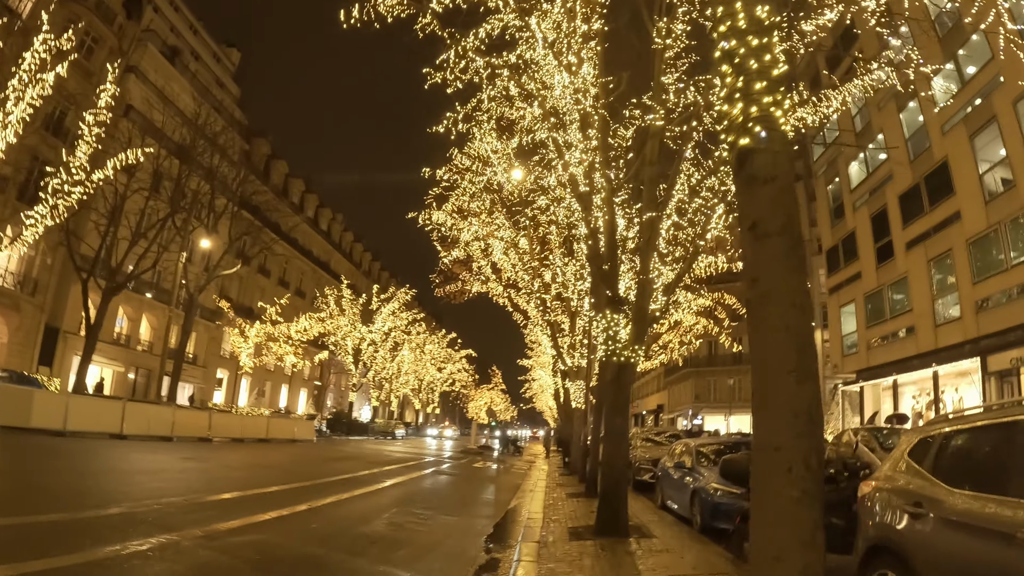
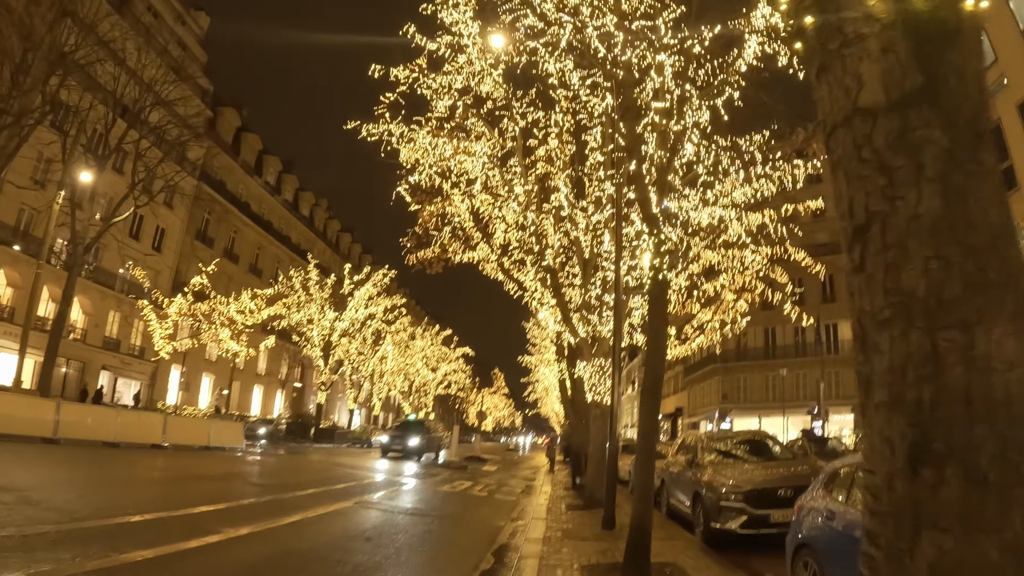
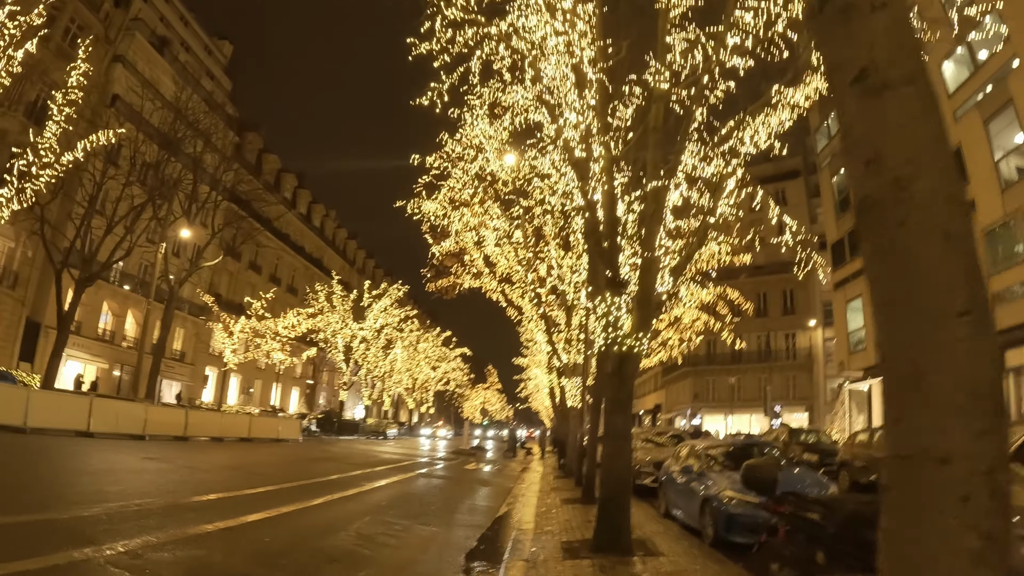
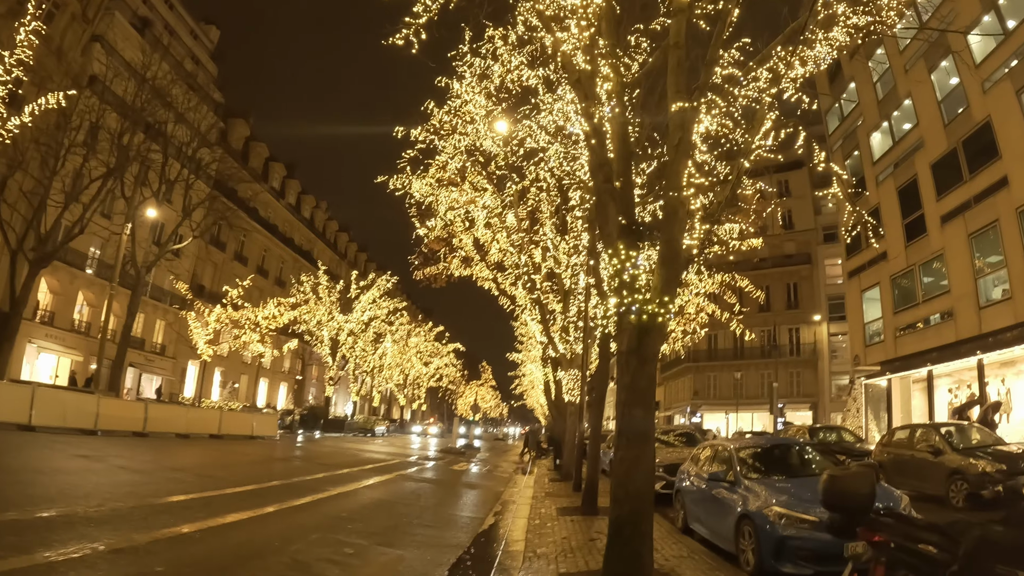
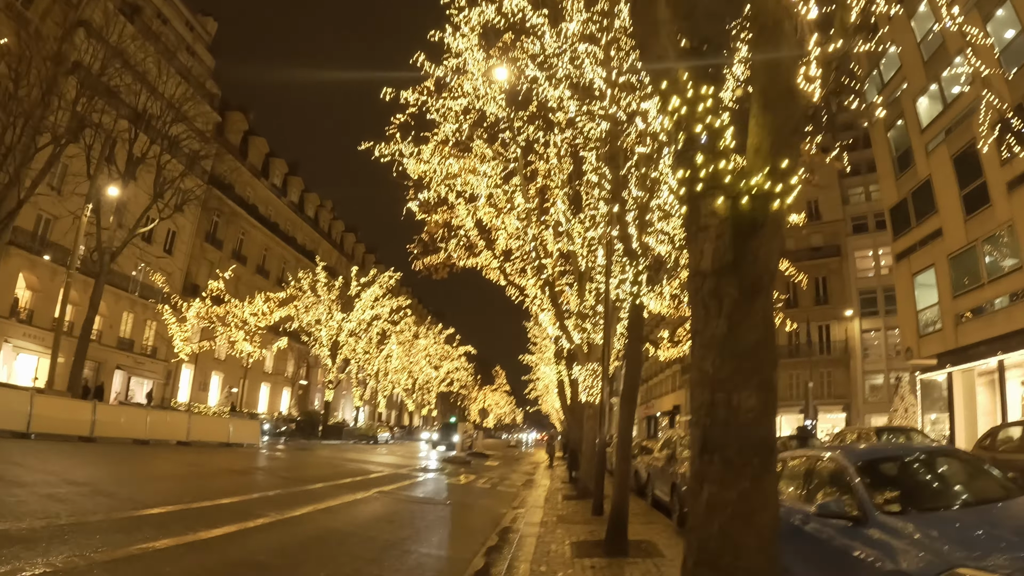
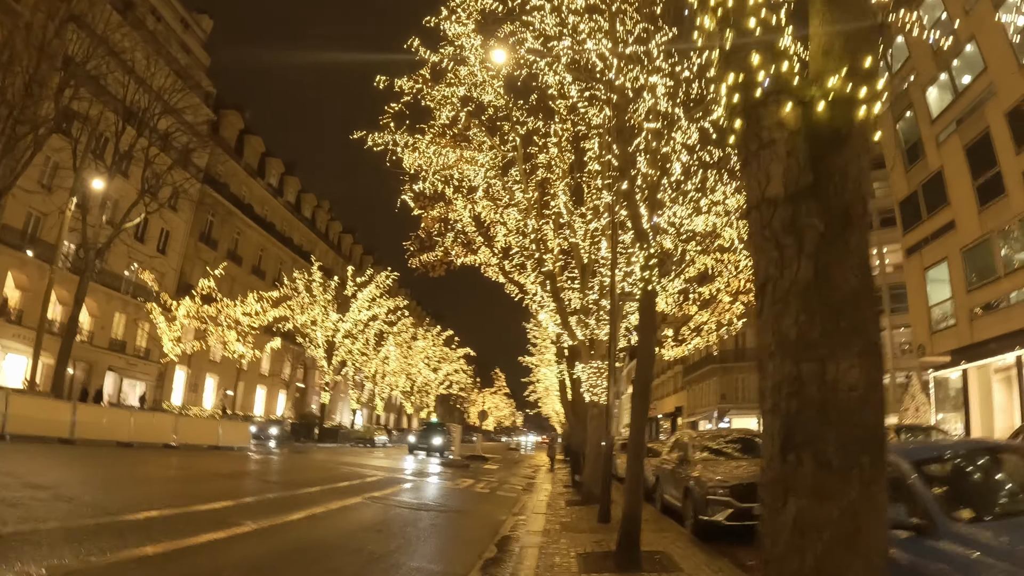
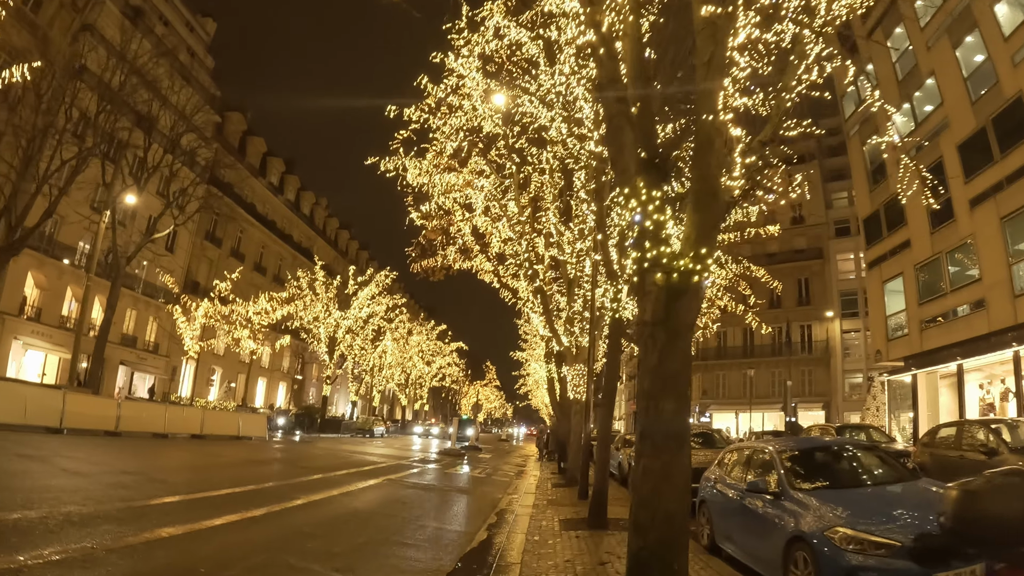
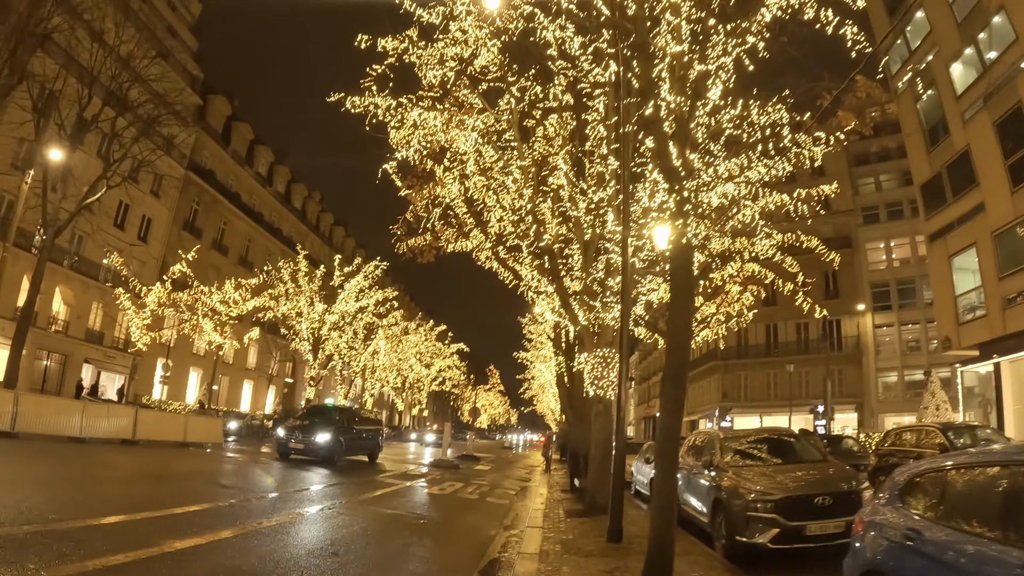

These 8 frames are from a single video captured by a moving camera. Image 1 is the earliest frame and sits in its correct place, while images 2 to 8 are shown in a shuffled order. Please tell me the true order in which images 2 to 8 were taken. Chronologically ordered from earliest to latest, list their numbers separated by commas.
3, 4, 7, 5, 6, 2, 8
